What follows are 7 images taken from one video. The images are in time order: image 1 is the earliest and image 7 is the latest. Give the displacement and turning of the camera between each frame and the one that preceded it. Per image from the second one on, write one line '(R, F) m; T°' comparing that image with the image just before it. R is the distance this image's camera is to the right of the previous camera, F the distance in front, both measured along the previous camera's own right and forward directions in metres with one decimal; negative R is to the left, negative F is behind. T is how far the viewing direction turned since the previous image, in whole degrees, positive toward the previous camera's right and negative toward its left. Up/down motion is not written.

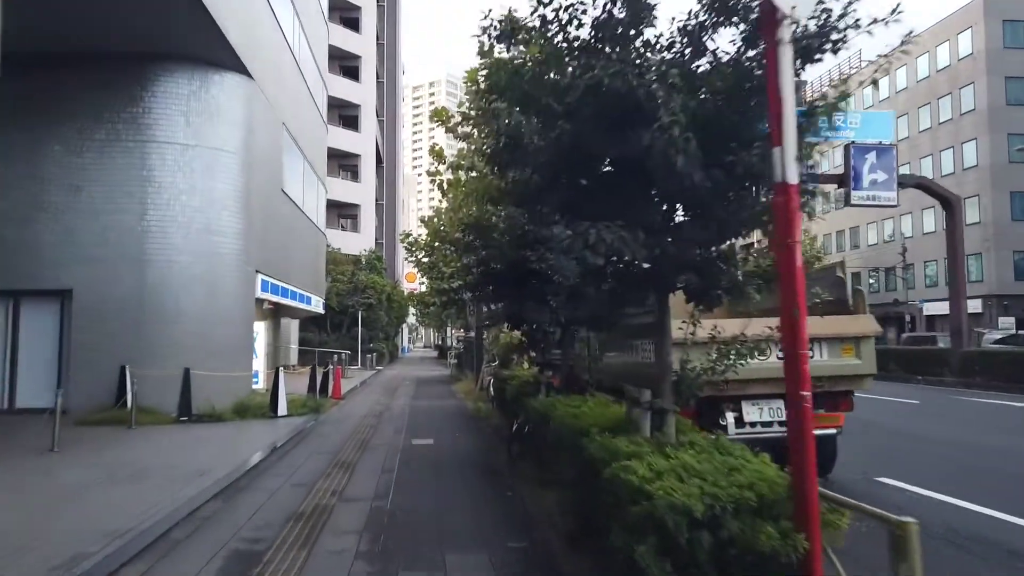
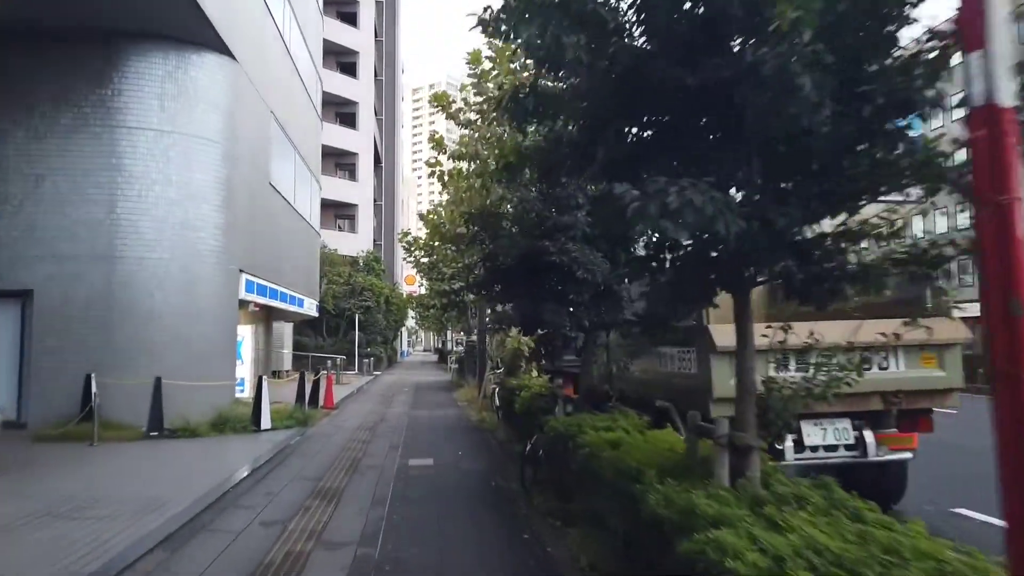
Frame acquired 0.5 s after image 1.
(-0.2, +1.6) m; 0°
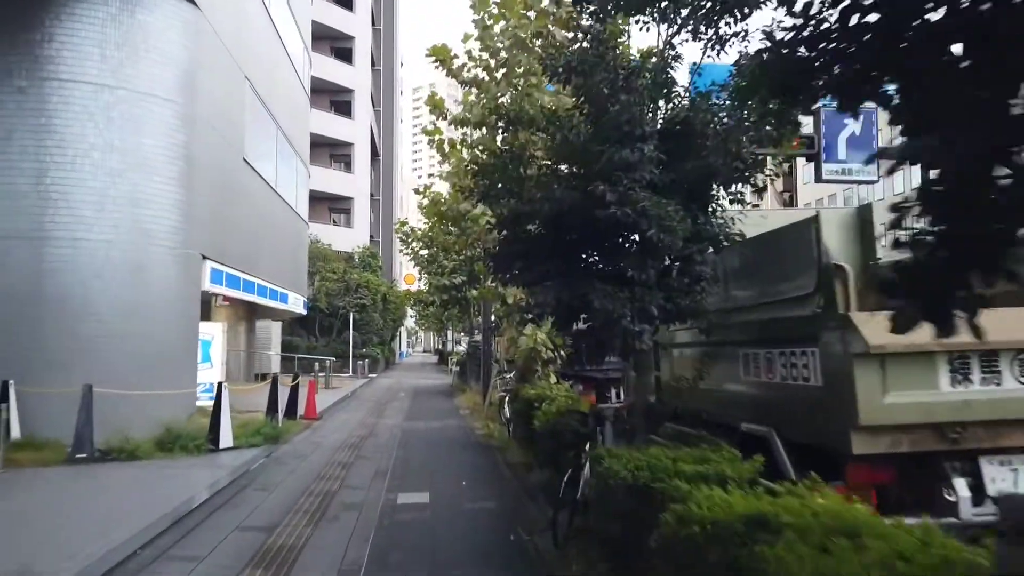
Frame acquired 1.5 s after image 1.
(-0.2, +2.7) m; 0°
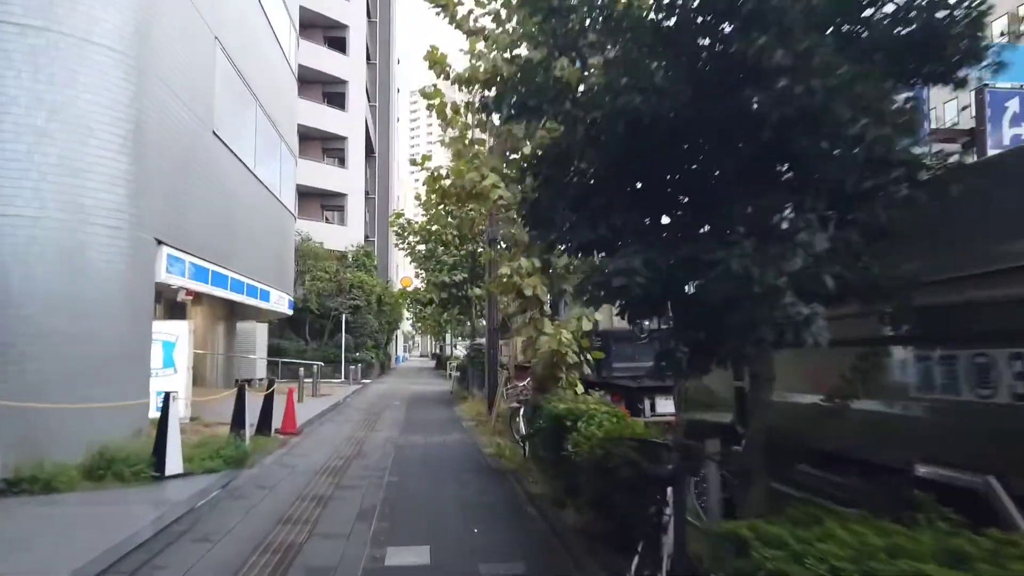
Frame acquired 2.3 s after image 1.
(-0.3, +2.4) m; 0°
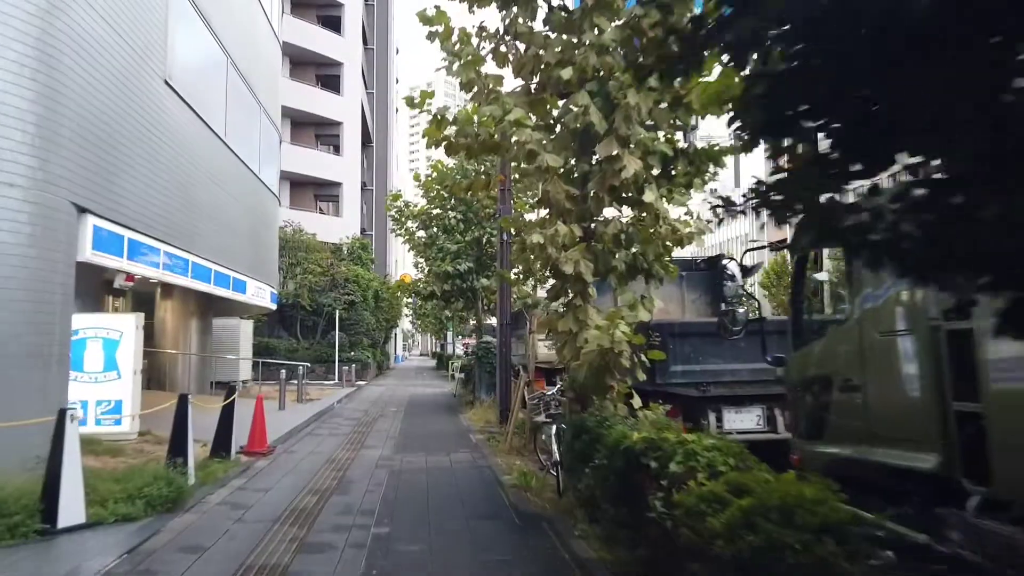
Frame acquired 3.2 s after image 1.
(-0.4, +2.9) m; 0°
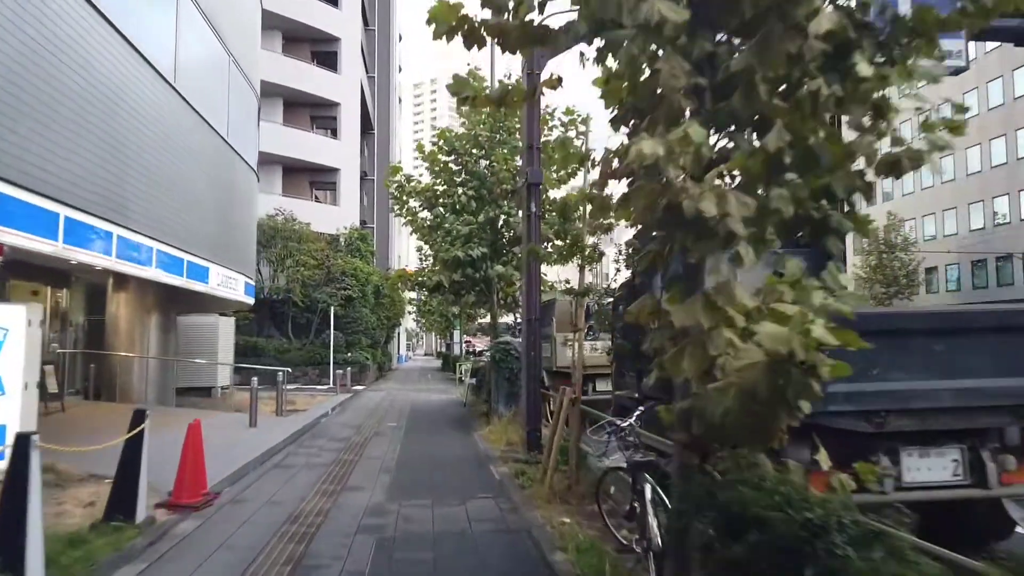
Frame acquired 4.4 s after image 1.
(-0.5, +3.6) m; 0°
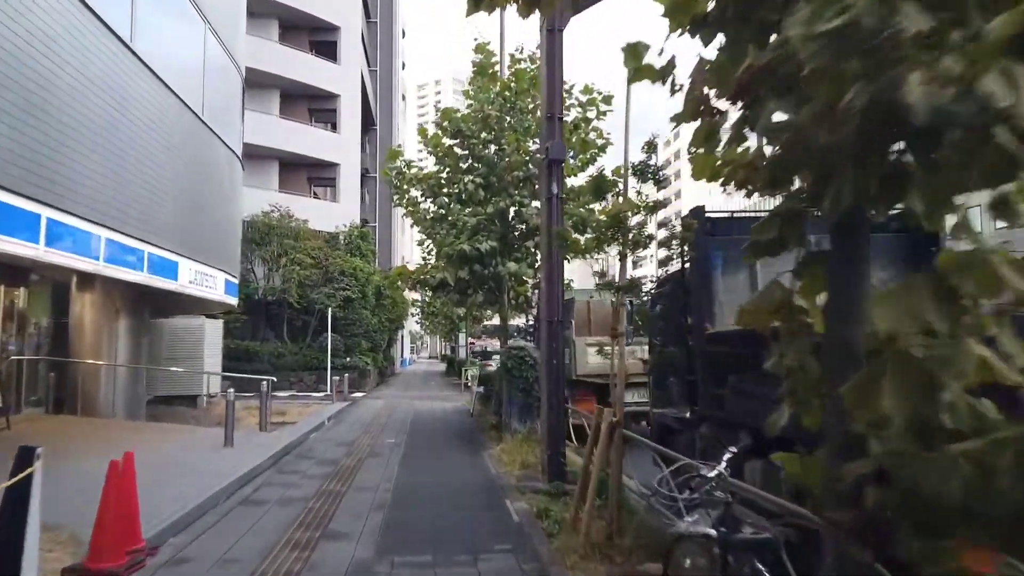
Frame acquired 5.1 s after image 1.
(-0.2, +2.0) m; 0°
